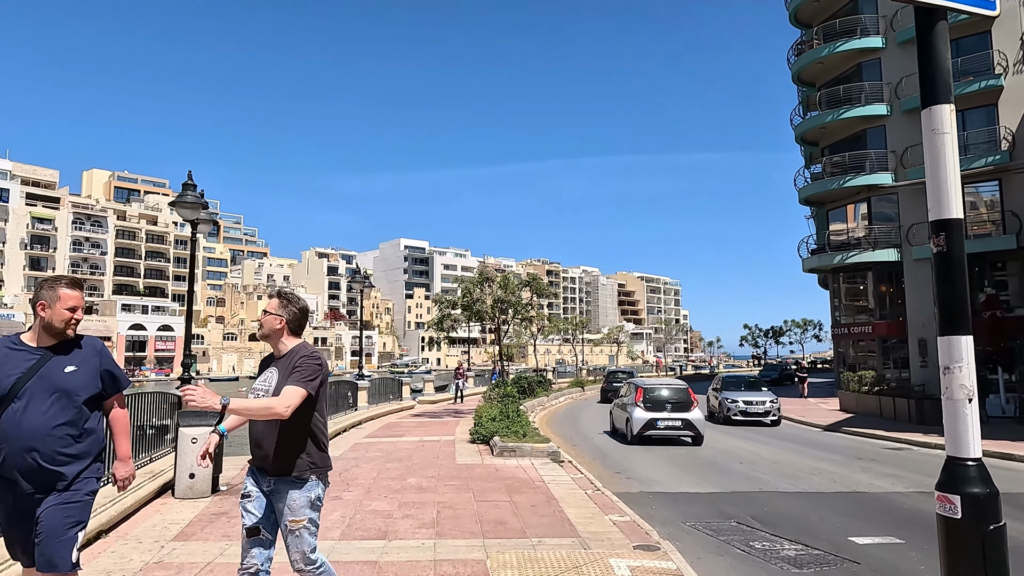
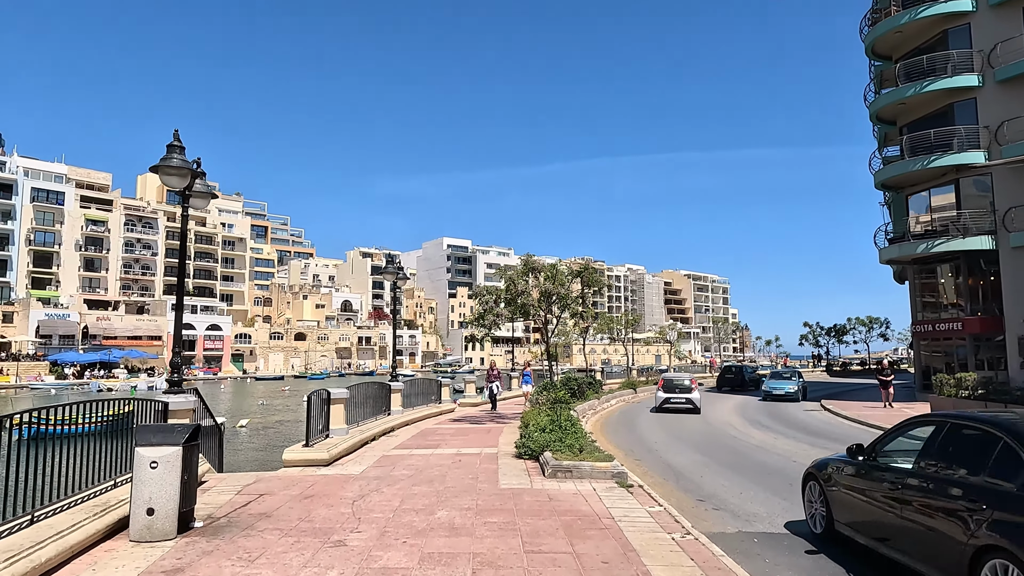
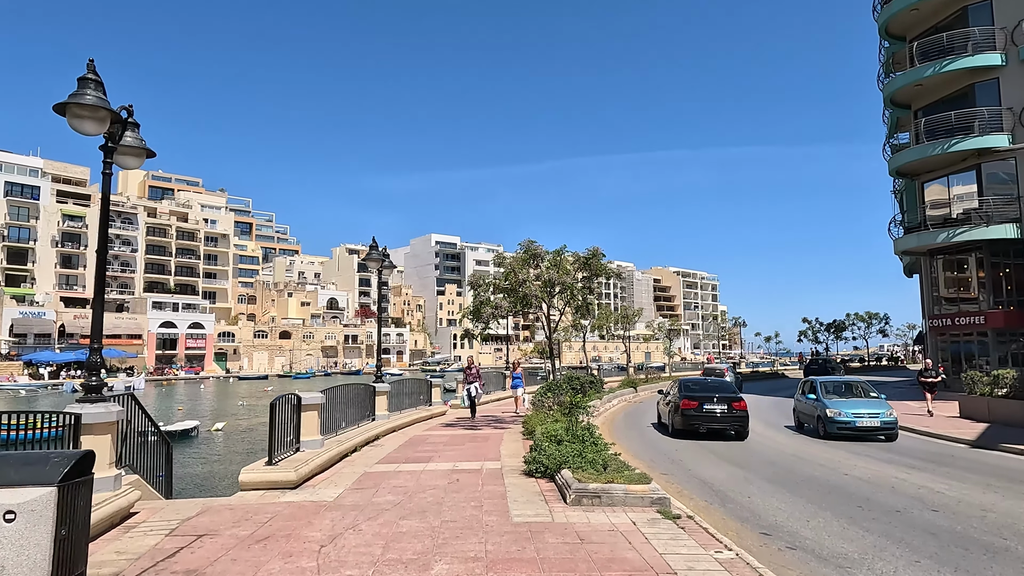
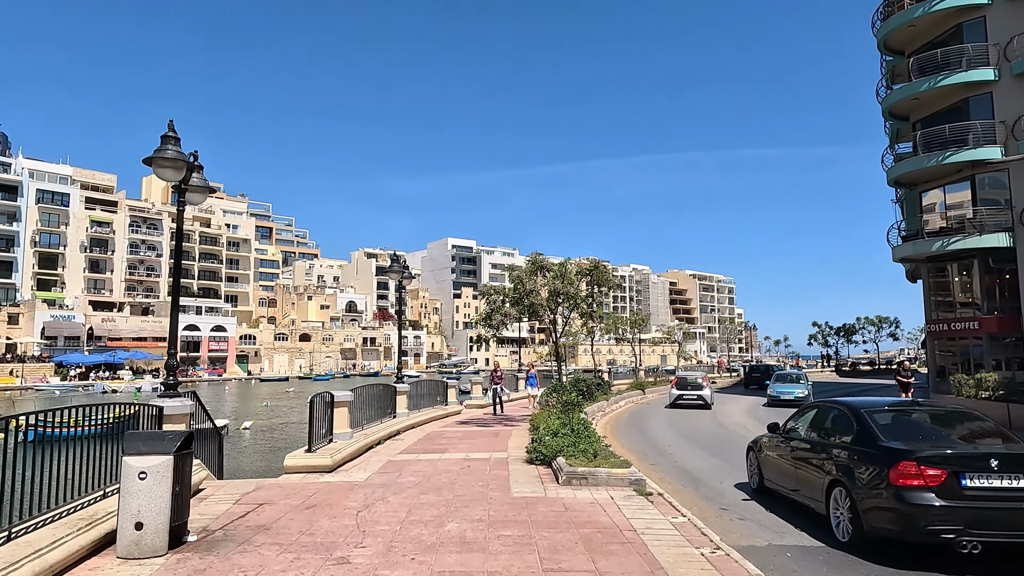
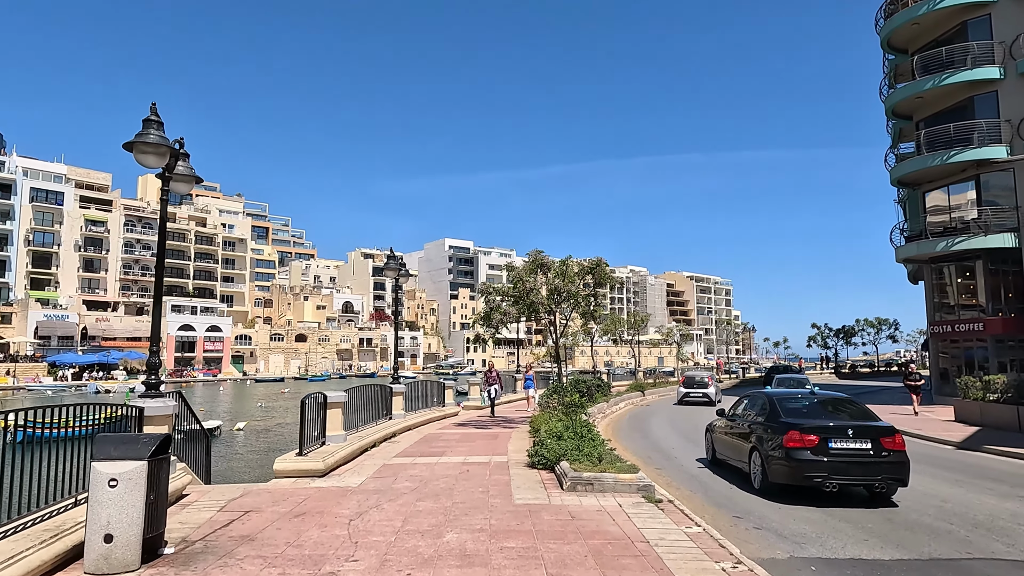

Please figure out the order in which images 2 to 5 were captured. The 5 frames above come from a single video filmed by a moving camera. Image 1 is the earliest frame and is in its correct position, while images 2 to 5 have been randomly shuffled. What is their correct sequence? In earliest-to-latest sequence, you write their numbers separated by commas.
2, 4, 5, 3
